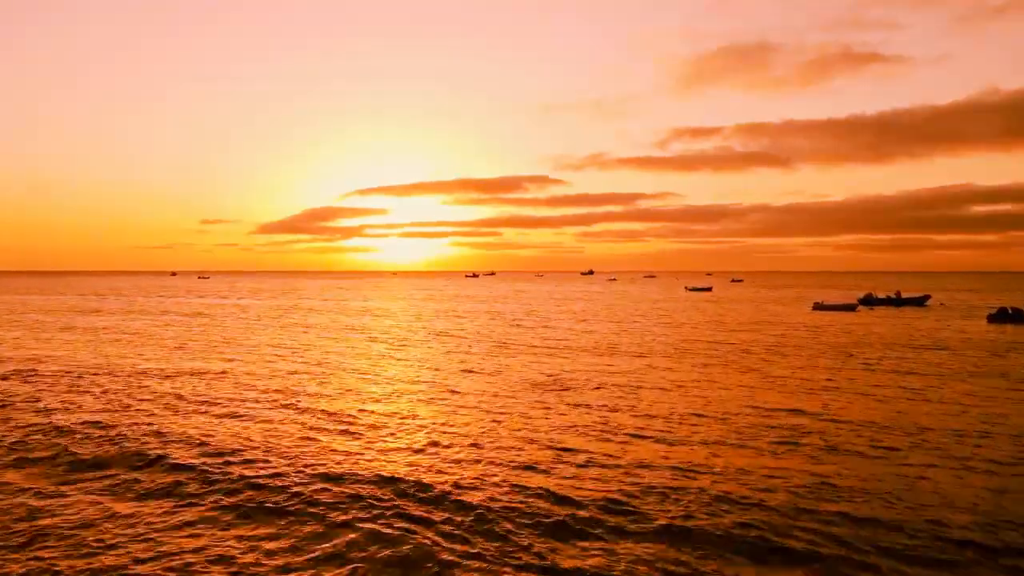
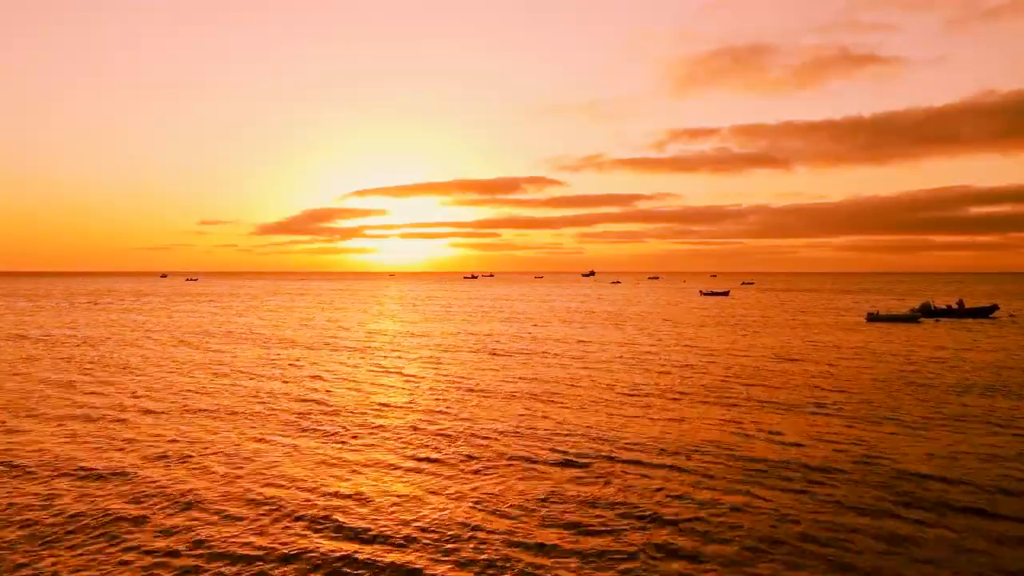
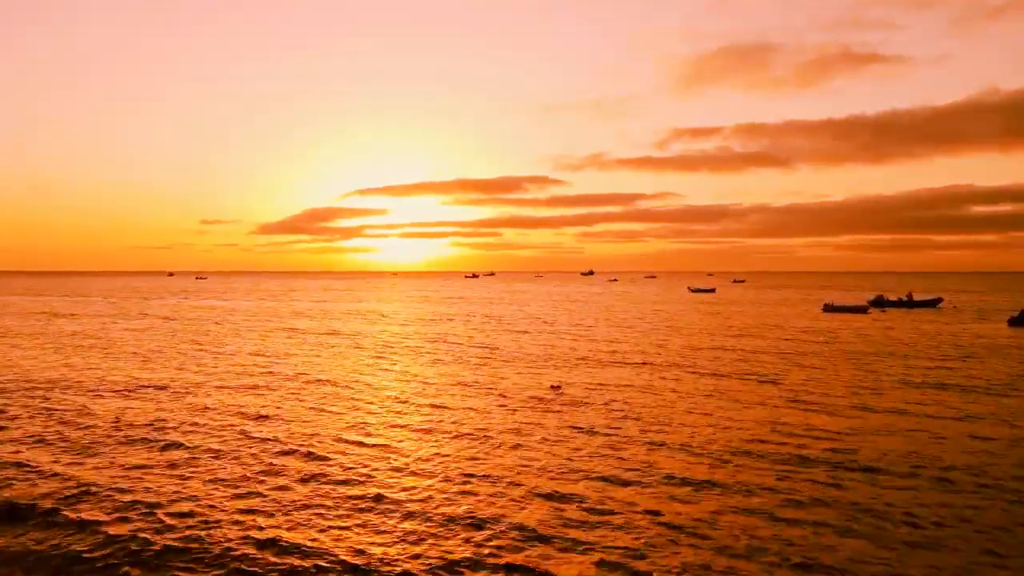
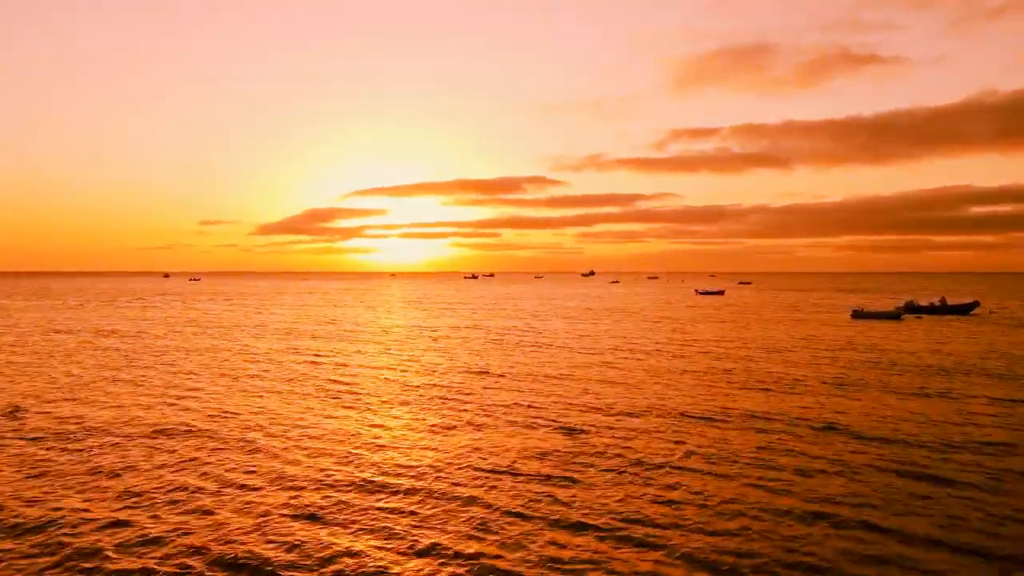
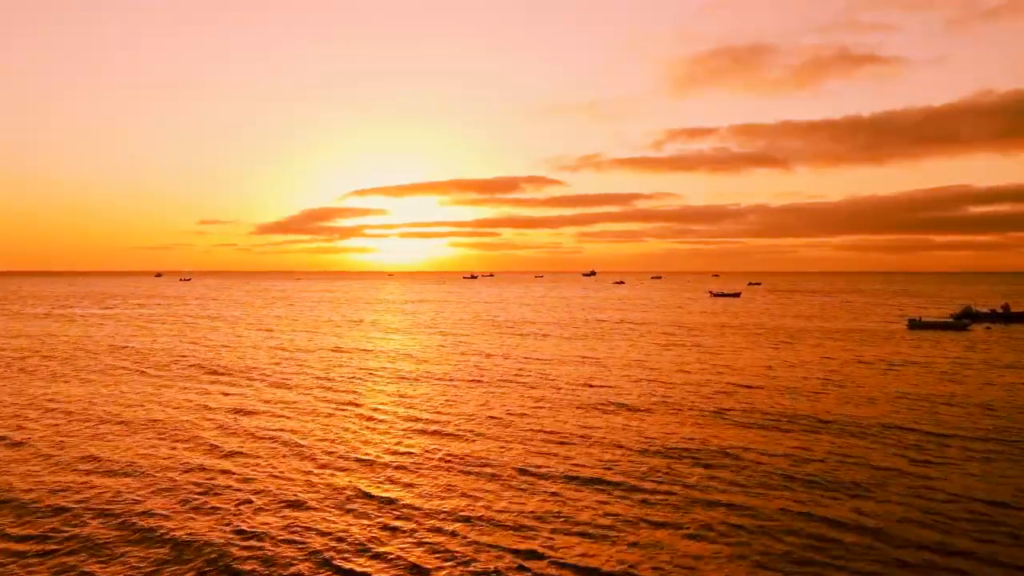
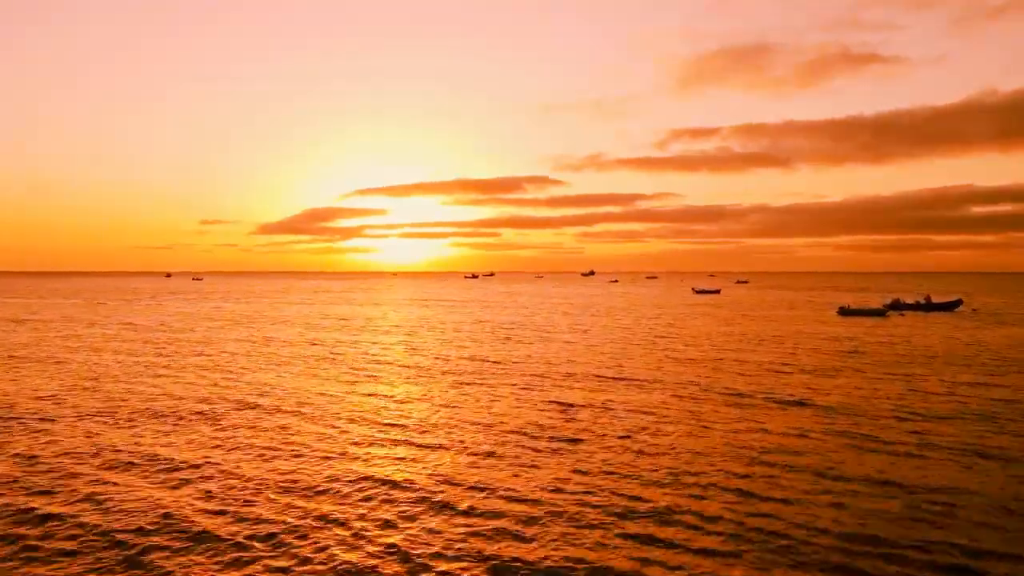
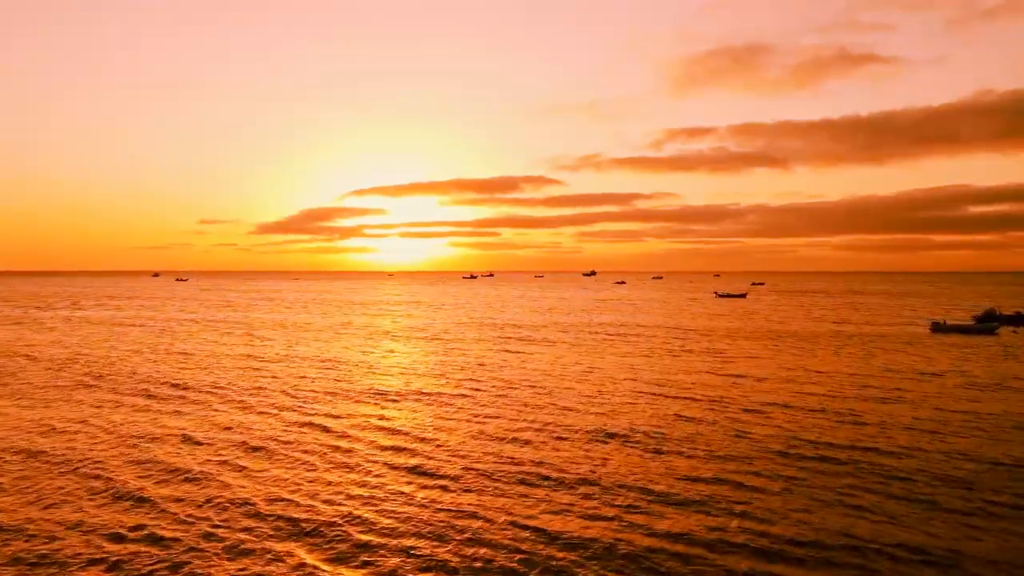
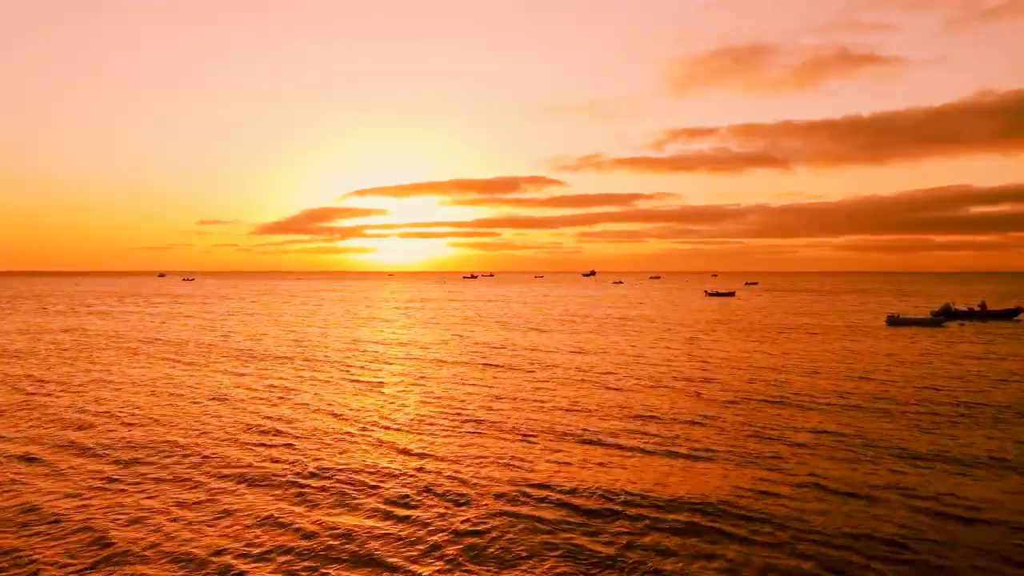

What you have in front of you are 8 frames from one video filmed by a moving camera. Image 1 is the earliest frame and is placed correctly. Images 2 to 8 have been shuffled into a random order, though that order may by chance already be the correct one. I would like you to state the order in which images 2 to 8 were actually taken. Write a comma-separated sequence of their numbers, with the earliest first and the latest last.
3, 6, 4, 2, 8, 5, 7
